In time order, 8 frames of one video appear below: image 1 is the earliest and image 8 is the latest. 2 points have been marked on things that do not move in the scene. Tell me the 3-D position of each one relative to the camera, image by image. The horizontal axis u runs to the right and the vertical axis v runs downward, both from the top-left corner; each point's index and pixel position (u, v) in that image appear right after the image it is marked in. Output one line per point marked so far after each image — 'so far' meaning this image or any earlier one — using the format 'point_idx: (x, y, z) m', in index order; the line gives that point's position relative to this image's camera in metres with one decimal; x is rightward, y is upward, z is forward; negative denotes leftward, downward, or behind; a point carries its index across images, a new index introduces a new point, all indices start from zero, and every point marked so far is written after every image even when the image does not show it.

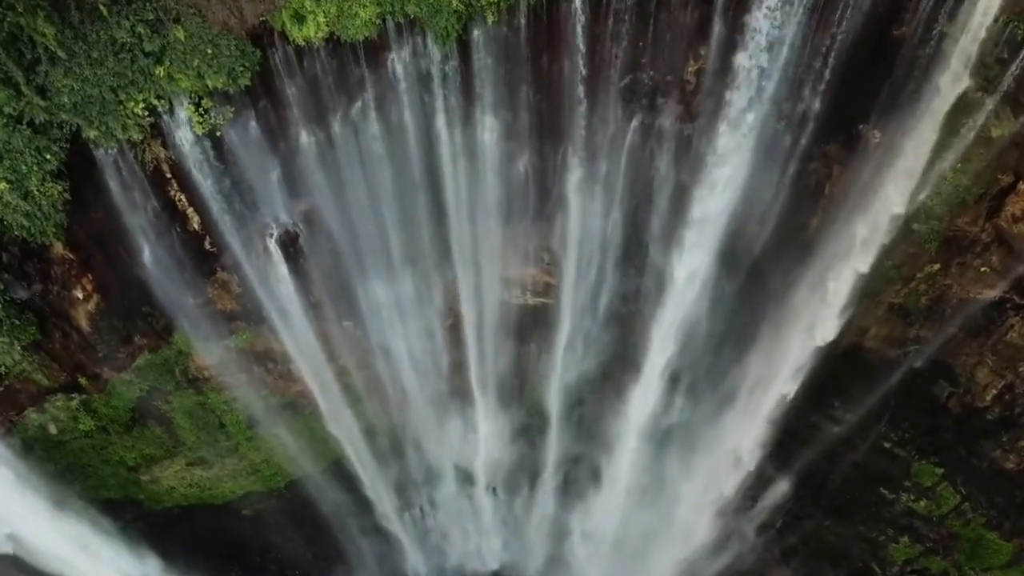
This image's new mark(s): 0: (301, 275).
0: (-2.5, +0.2, +9.2) m
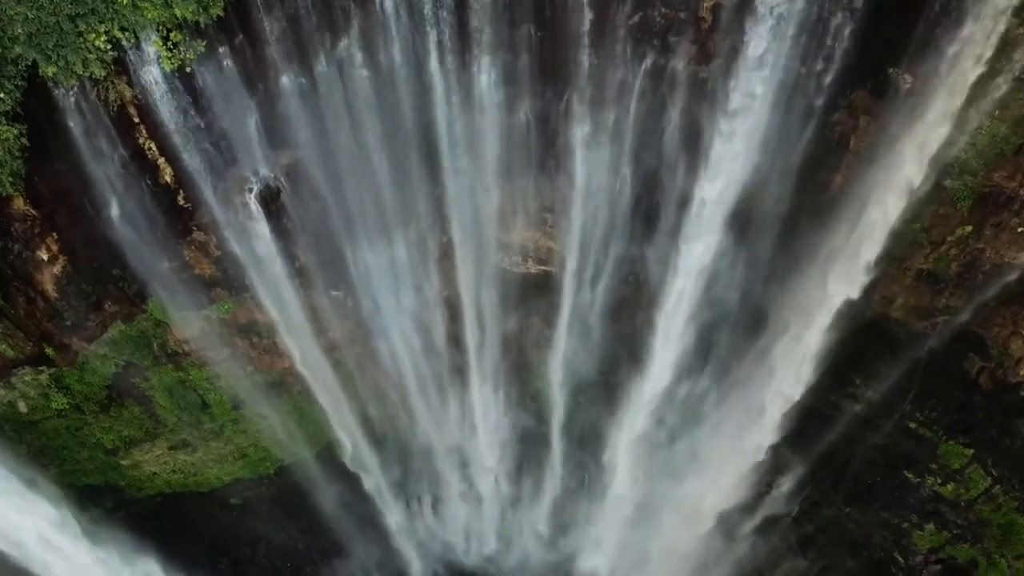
0: (-2.5, +0.6, +8.6) m
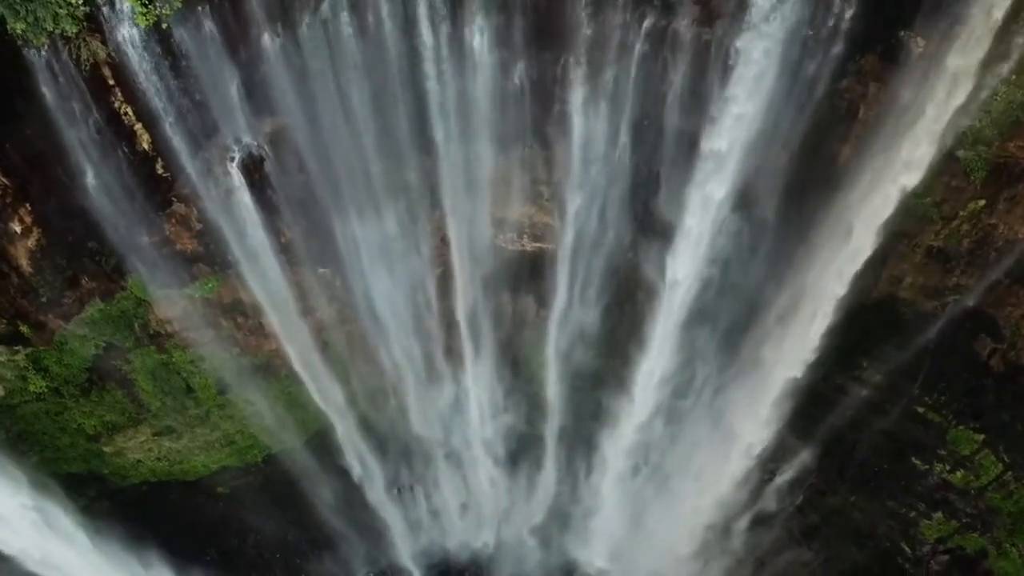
0: (-2.5, +0.8, +8.2) m
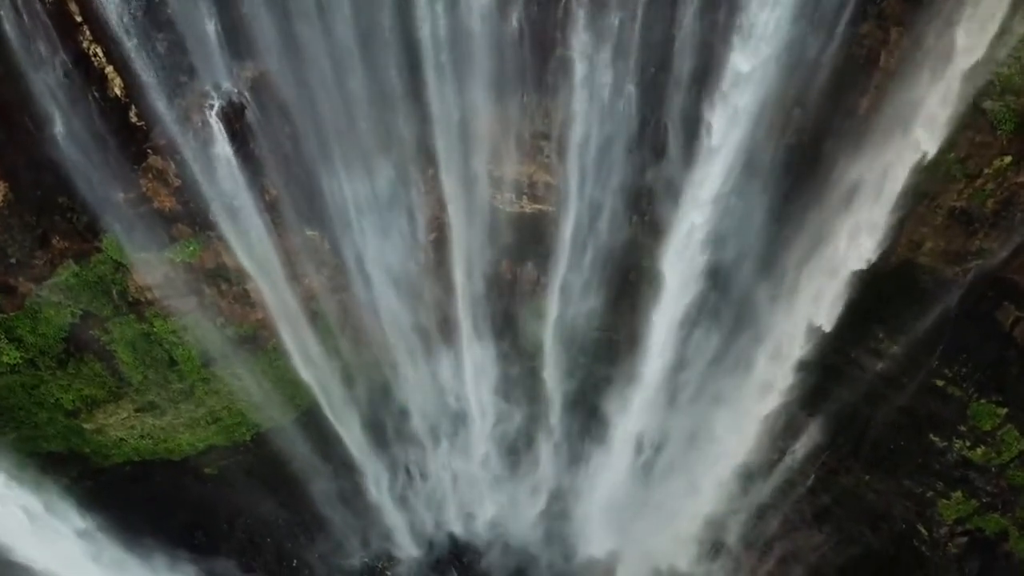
0: (-2.5, +1.2, +7.8) m
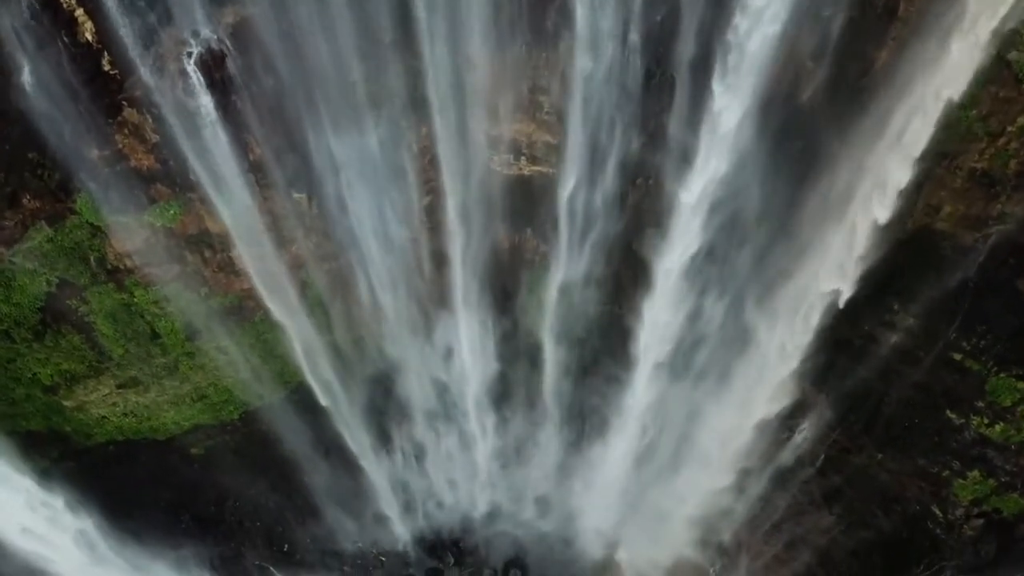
0: (-2.5, +1.5, +7.4) m
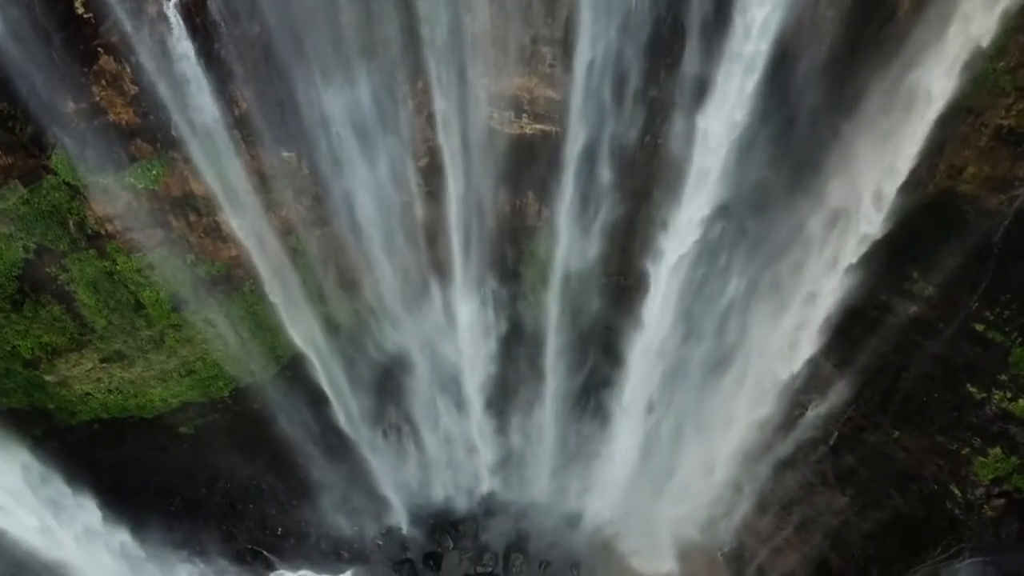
0: (-2.5, +1.9, +7.0) m
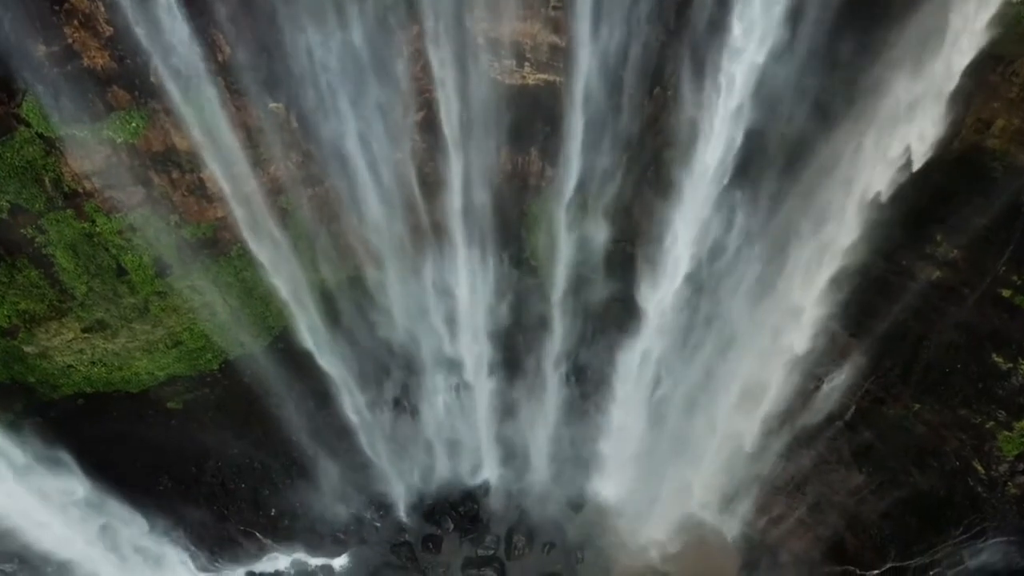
0: (-2.5, +2.2, +6.5) m
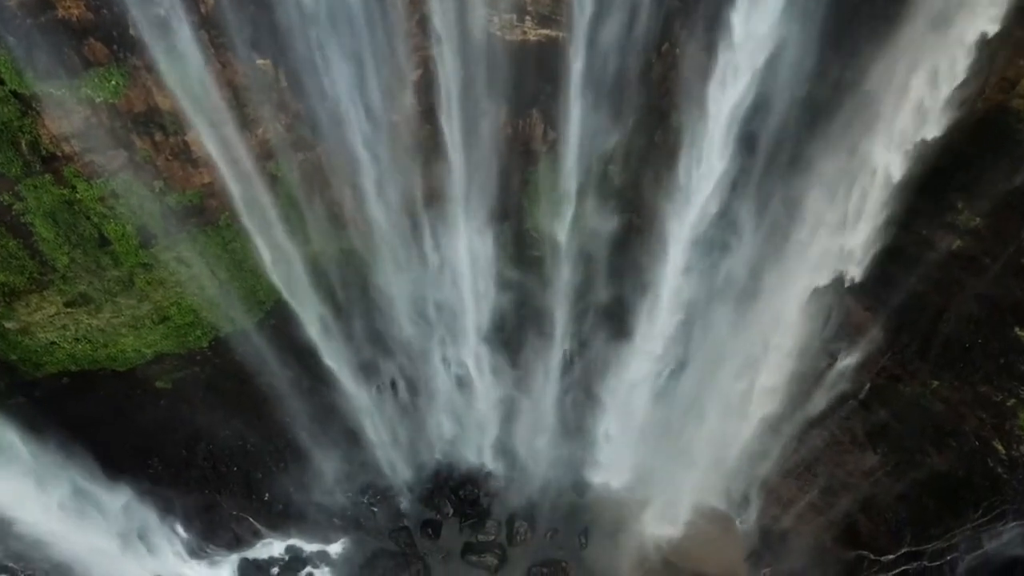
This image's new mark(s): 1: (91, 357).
0: (-2.5, +2.5, +6.2) m
1: (-4.5, -0.7, +8.4) m
